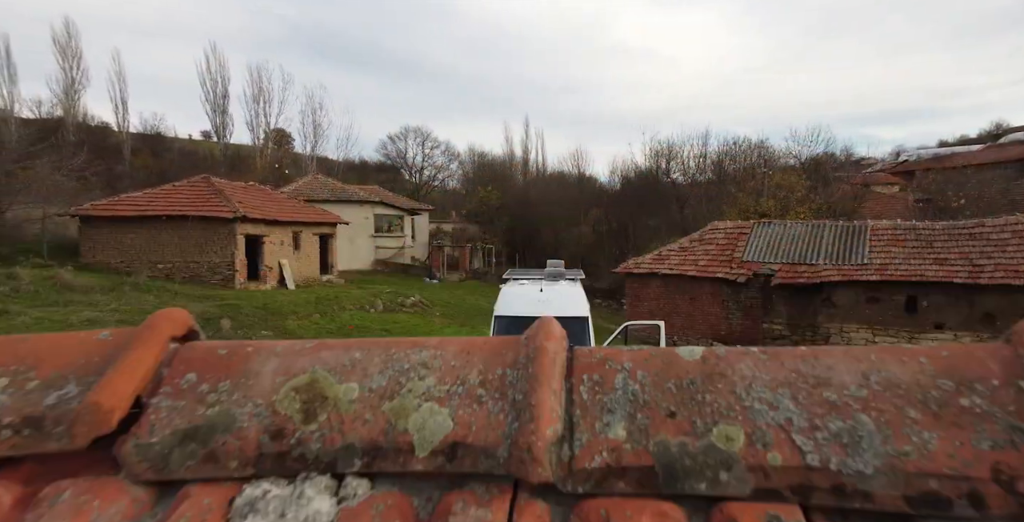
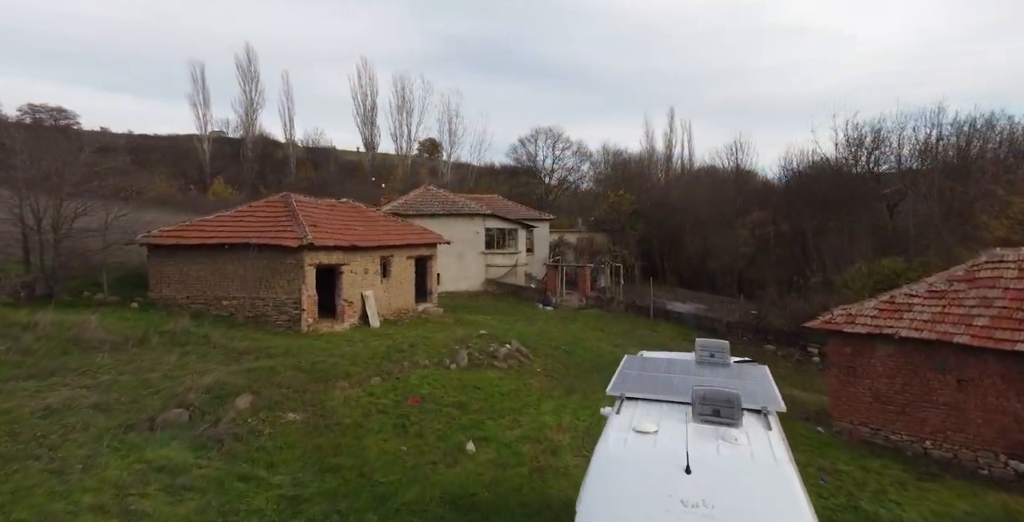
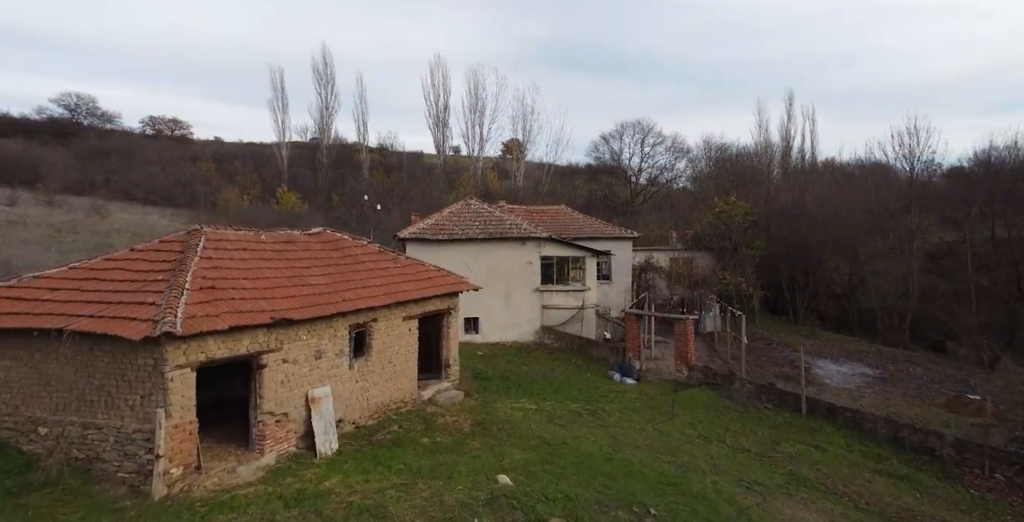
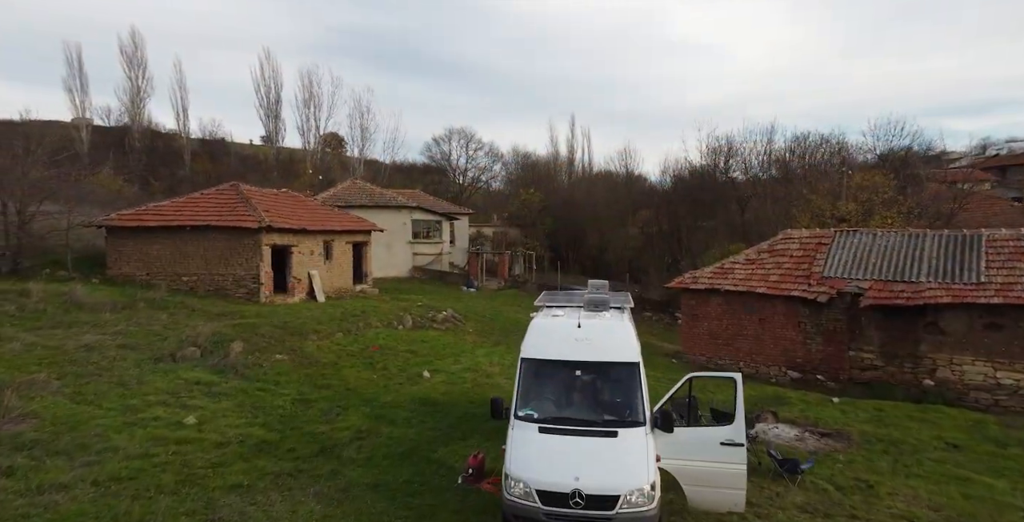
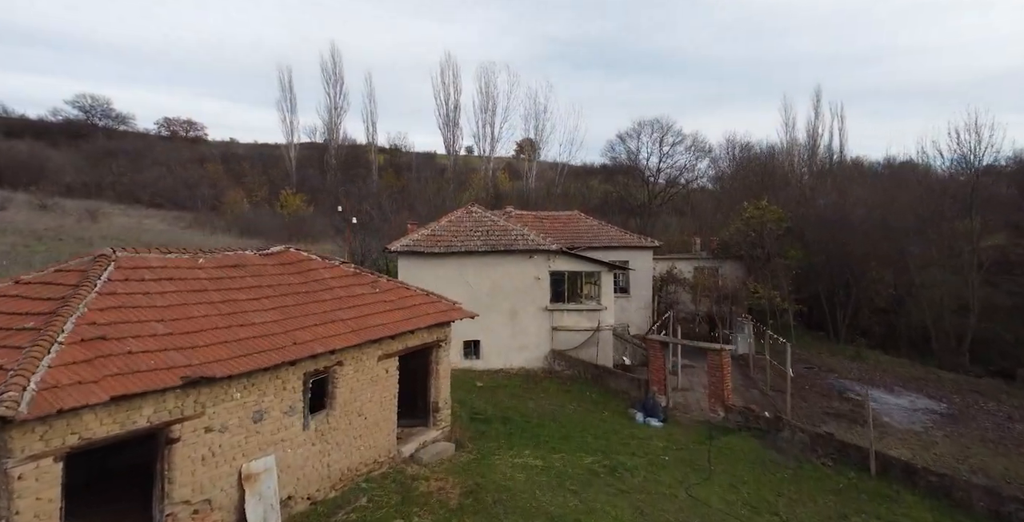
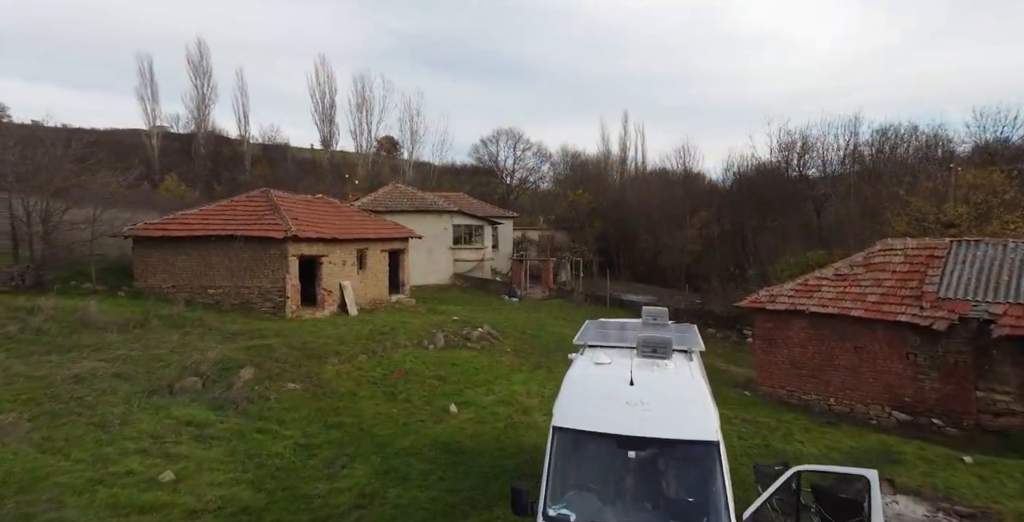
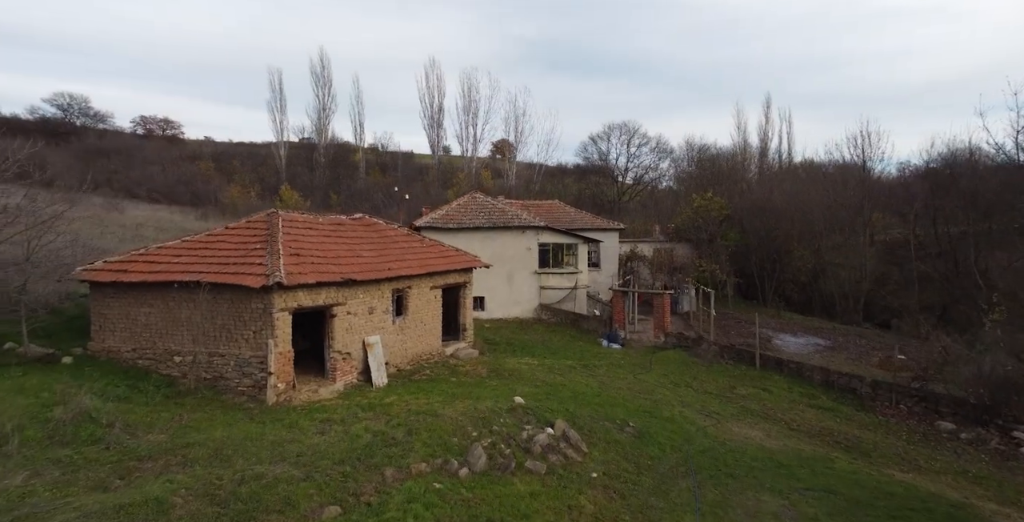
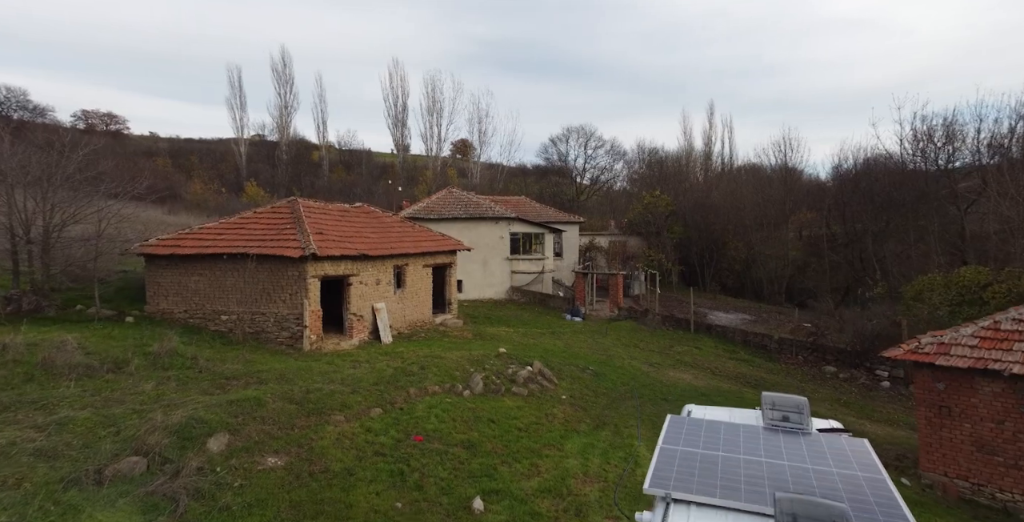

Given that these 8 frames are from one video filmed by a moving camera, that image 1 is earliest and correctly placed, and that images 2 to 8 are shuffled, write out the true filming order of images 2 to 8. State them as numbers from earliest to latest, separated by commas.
4, 6, 2, 8, 7, 3, 5
